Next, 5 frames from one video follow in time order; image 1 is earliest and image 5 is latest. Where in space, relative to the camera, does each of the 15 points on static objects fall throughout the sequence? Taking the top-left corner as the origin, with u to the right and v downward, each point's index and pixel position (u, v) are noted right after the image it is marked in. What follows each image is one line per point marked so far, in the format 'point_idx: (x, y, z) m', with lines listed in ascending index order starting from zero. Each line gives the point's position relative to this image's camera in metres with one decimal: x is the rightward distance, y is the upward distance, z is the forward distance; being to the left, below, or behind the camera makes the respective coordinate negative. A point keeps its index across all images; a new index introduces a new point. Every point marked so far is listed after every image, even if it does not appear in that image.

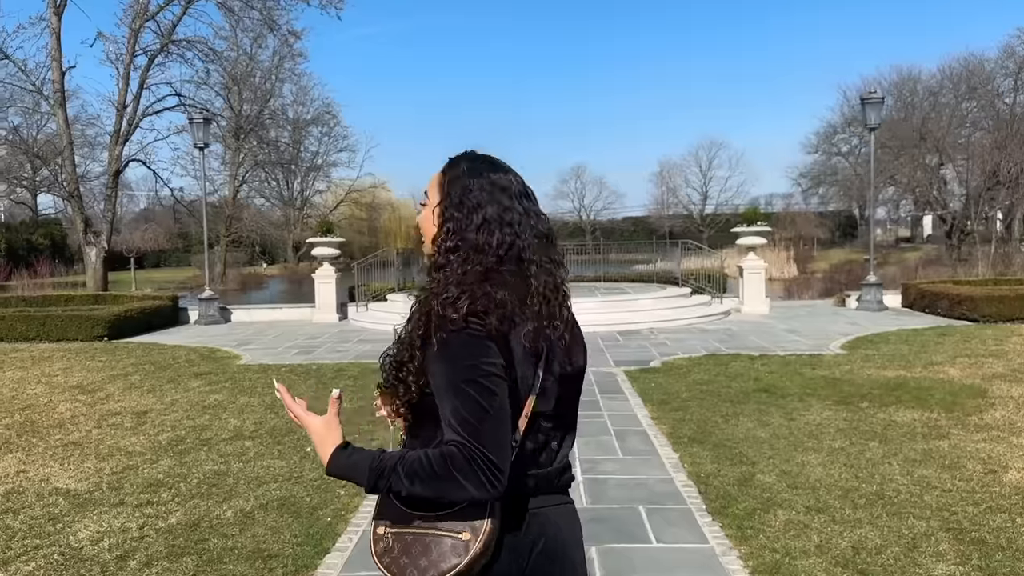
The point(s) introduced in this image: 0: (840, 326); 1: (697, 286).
0: (+4.2, -0.5, +11.5) m
1: (+3.2, 0.0, +15.4) m
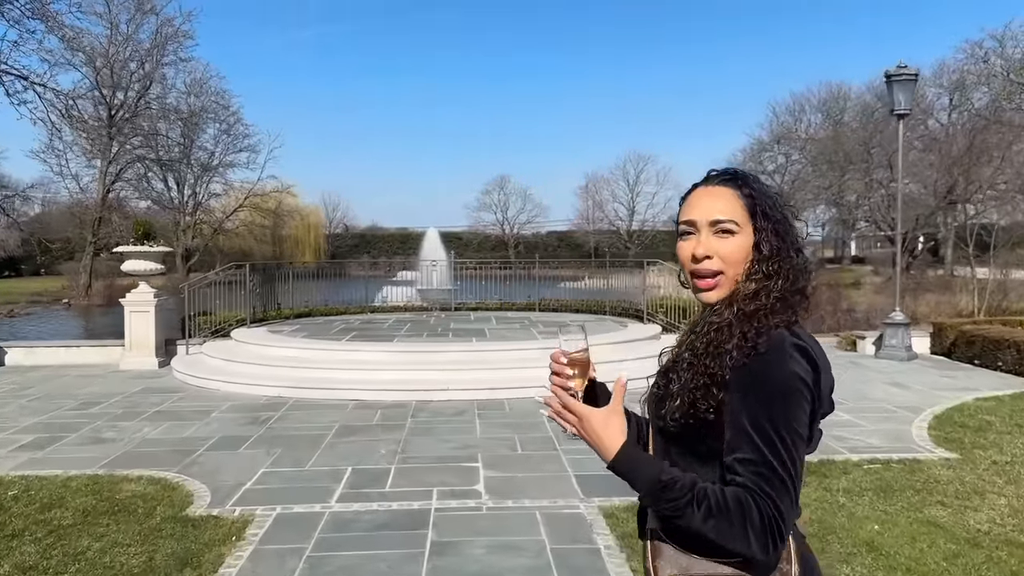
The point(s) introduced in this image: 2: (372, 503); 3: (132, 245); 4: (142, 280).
0: (+3.3, -0.9, +7.9) m
1: (+2.0, -0.4, +11.7) m
2: (-0.7, -1.1, +4.4) m
3: (-4.3, +0.5, +10.2) m
4: (-4.1, +0.1, +9.9) m
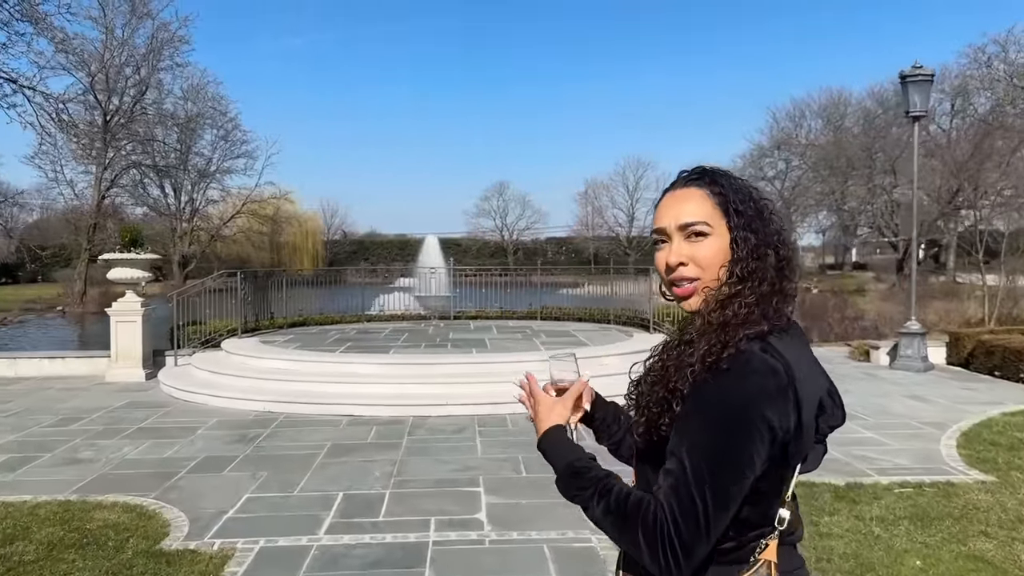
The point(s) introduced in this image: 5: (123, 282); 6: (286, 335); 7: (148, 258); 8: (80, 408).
0: (+3.3, -1.0, +7.5) m
1: (+2.0, -0.5, +11.3) m
2: (-0.7, -1.1, +4.0) m
3: (-4.3, +0.4, +9.8) m
4: (-4.1, 0.0, +9.5) m
5: (-4.1, +0.1, +9.4) m
6: (-2.5, -0.5, +9.9) m
7: (-3.9, +0.3, +9.6) m
8: (-3.6, -1.0, +7.4) m
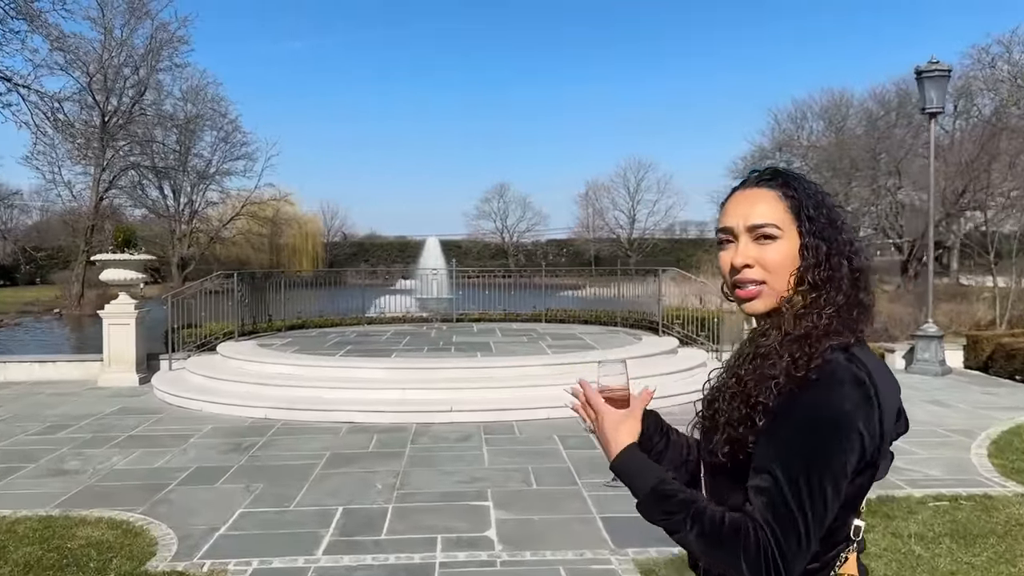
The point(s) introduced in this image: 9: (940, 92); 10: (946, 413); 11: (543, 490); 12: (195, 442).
0: (+3.4, -1.0, +7.2) m
1: (+2.1, -0.6, +11.1) m
2: (-0.6, -1.1, +3.7) m
3: (-4.3, +0.4, +9.5) m
4: (-4.0, 0.0, +9.2) m
5: (-4.1, 0.0, +9.1) m
6: (-2.4, -0.5, +9.6) m
7: (-3.9, +0.3, +9.3) m
8: (-3.5, -1.0, +7.1) m
9: (+4.6, +2.1, +9.5) m
10: (+3.4, -1.0, +7.0) m
11: (+0.2, -1.1, +4.7) m
12: (-2.1, -1.0, +6.0) m
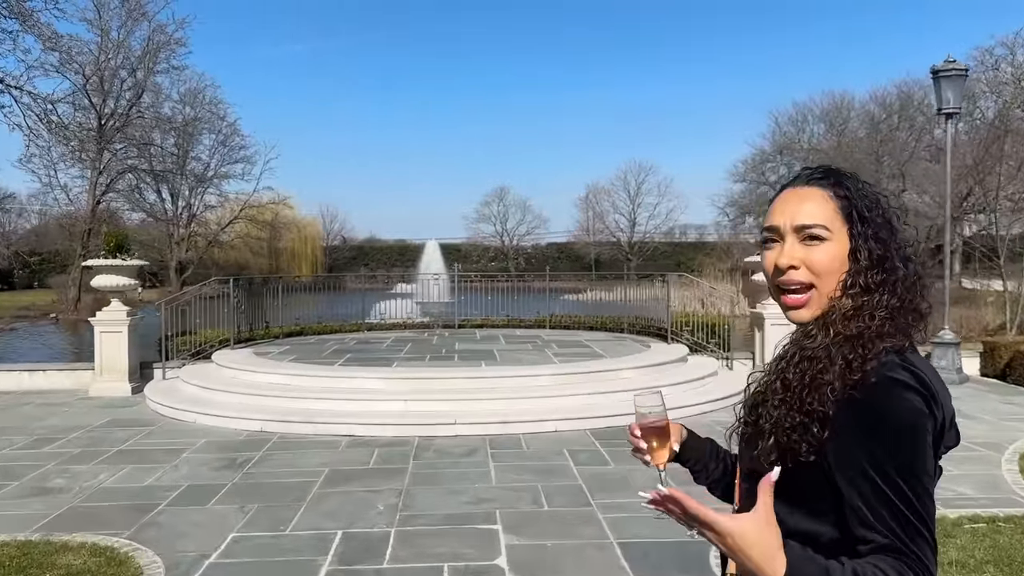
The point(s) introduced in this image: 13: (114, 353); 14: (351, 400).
0: (+3.4, -1.0, +7.0) m
1: (+2.1, -0.6, +10.8) m
2: (-0.6, -1.1, +3.4) m
3: (-4.2, +0.3, +9.2) m
4: (-4.0, -0.1, +9.0) m
5: (-4.0, 0.0, +8.9) m
6: (-2.4, -0.6, +9.3) m
7: (-3.8, +0.2, +9.0) m
8: (-3.5, -1.1, +6.8) m
9: (+4.6, +2.0, +9.2) m
10: (+3.5, -1.0, +6.8) m
11: (+0.2, -1.1, +4.4) m
12: (-2.1, -1.1, +5.7) m
13: (-3.8, -0.6, +8.6) m
14: (-1.2, -0.8, +6.7) m
